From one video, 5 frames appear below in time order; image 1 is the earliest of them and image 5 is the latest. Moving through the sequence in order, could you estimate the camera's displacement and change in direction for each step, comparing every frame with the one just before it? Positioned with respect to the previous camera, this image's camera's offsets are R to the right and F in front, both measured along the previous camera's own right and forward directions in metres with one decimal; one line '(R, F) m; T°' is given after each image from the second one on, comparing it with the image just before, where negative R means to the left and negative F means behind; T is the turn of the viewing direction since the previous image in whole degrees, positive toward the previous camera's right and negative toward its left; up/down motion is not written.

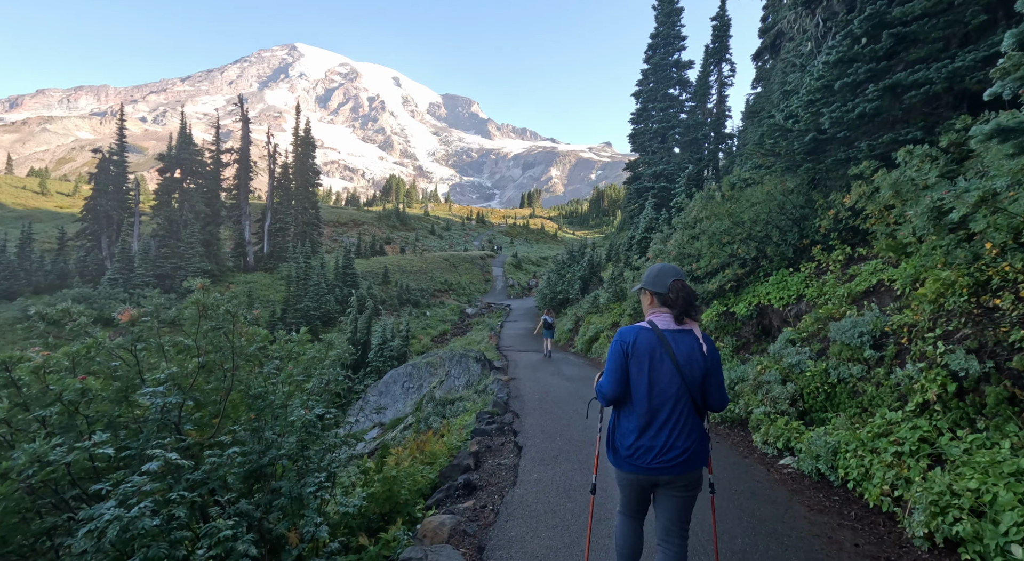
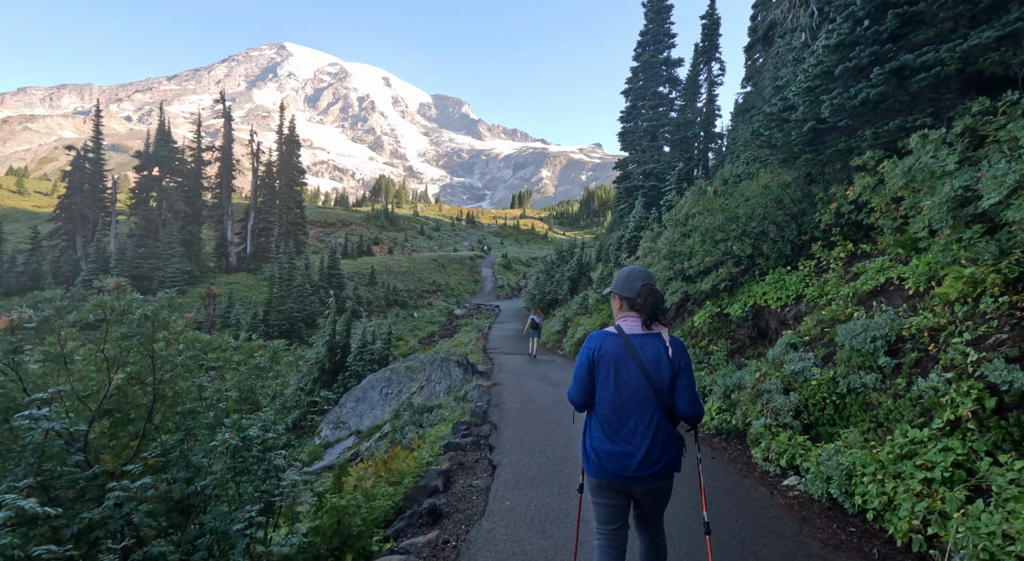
(+0.2, +0.8) m; +1°
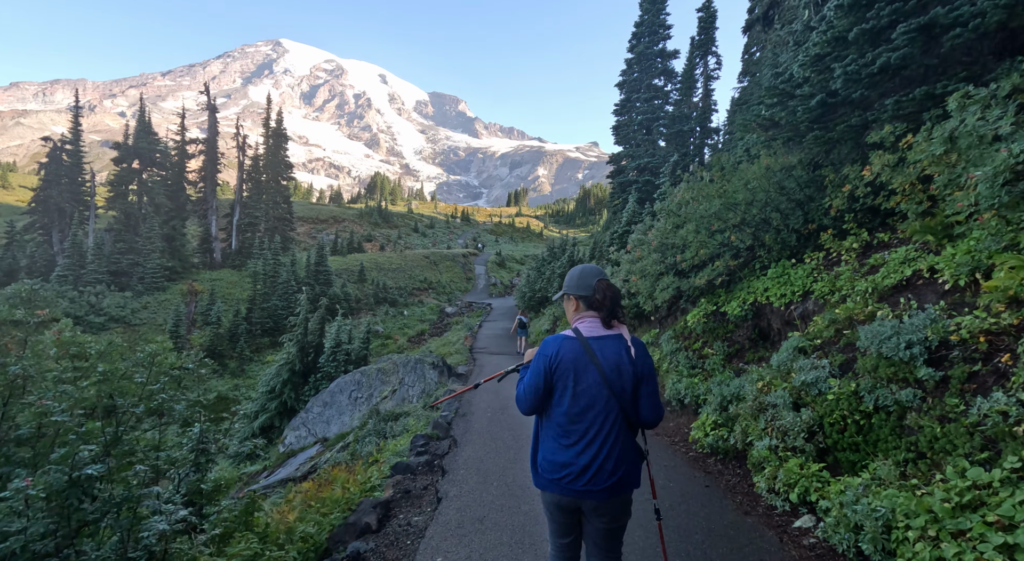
(+0.5, +1.3) m; 0°
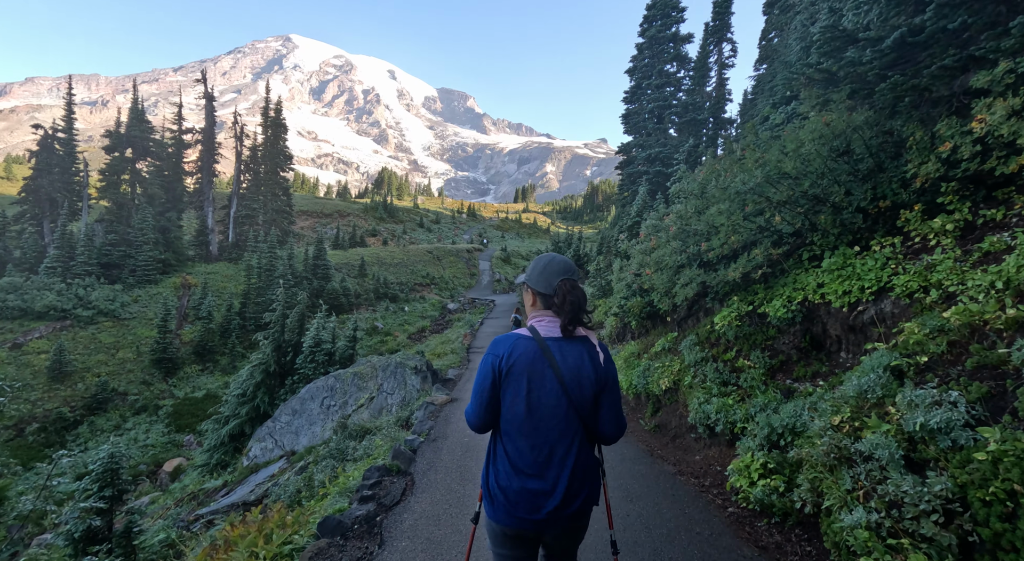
(+0.3, +2.0) m; -1°
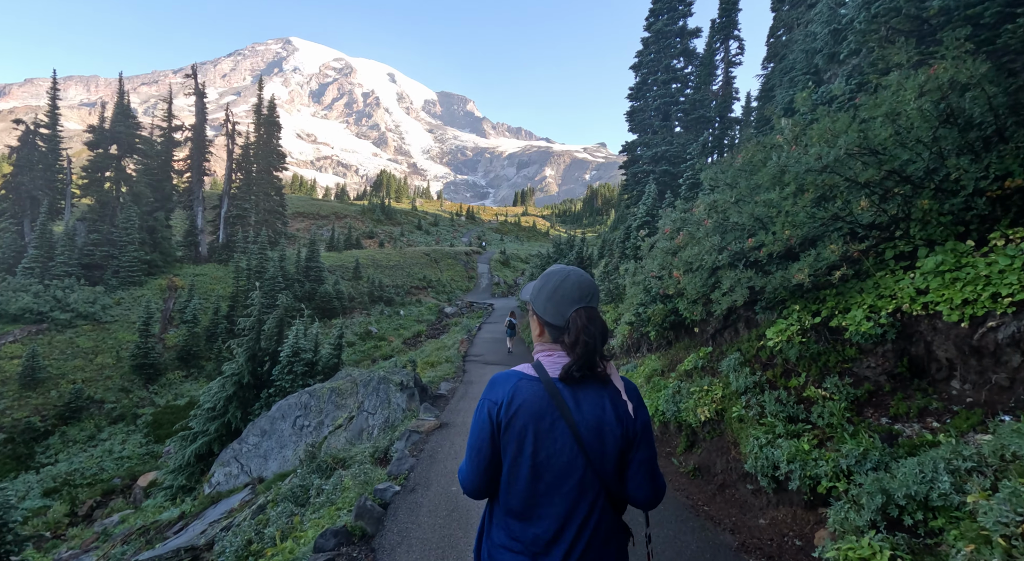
(0.0, +1.8) m; 0°
